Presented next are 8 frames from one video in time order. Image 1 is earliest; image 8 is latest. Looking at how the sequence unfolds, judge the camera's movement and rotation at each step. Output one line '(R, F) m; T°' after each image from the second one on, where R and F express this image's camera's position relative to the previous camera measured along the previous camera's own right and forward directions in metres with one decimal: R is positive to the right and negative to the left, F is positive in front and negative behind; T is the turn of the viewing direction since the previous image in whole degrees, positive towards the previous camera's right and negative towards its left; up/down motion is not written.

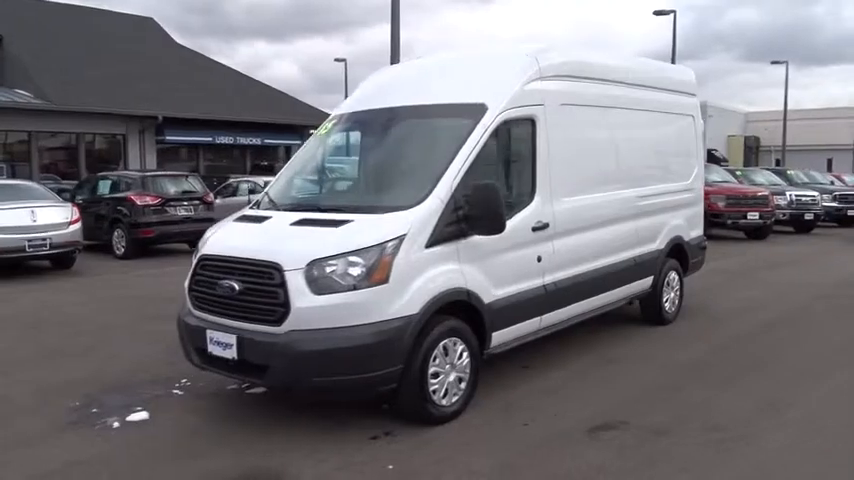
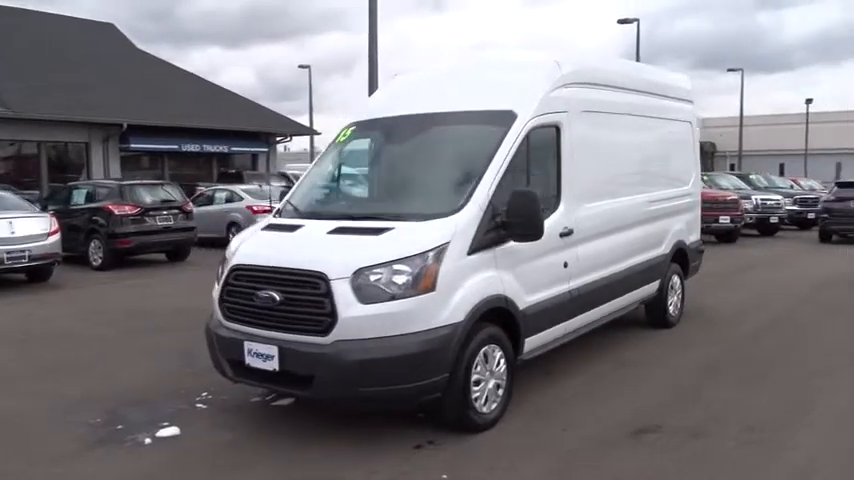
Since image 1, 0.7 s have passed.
(-0.6, 0.0) m; +3°
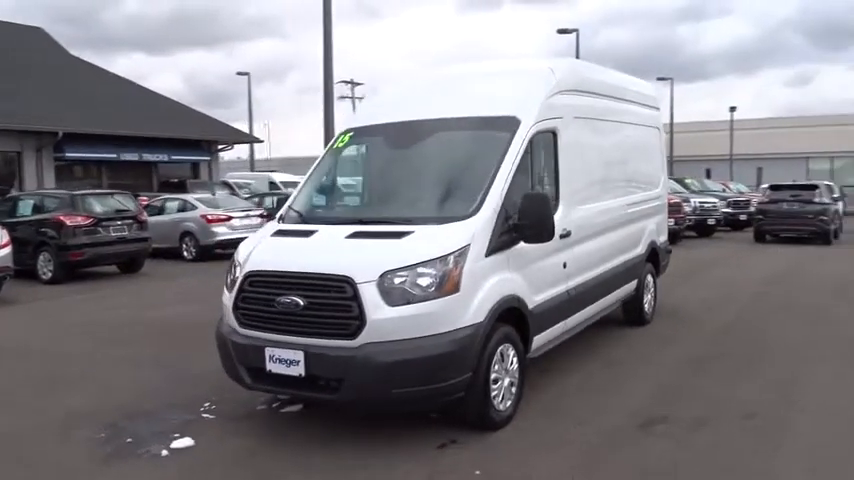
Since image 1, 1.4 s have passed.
(-0.6, -0.1) m; +5°
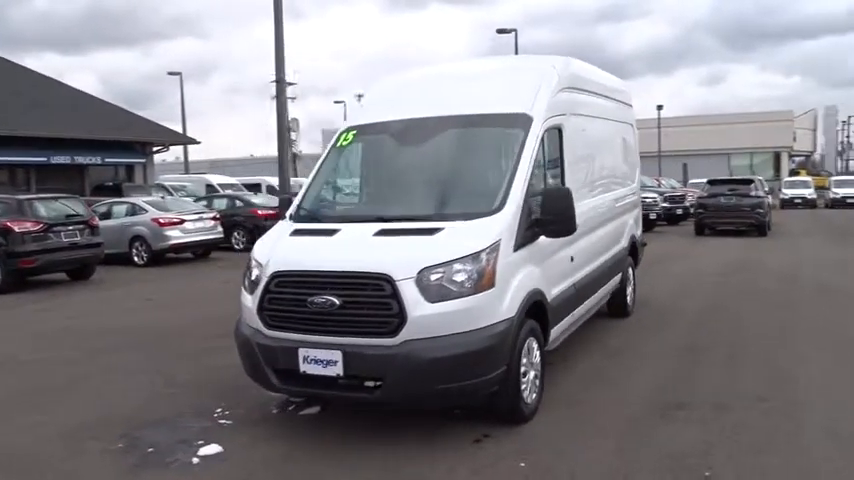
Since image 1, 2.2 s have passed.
(-0.7, 0.0) m; +5°
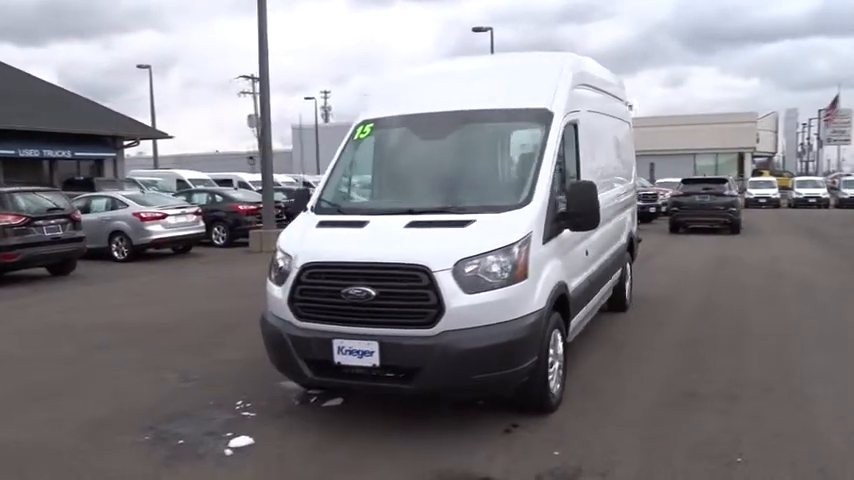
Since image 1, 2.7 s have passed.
(-0.5, 0.0) m; +3°
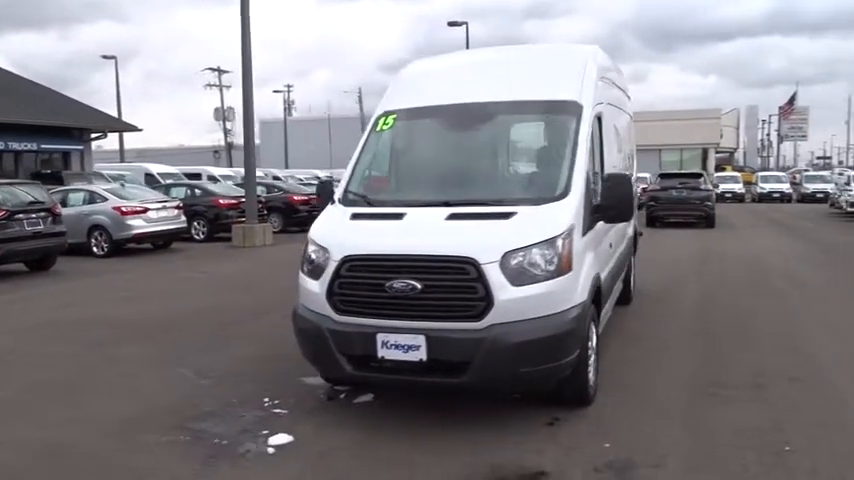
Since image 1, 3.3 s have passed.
(-0.6, +0.1) m; +3°
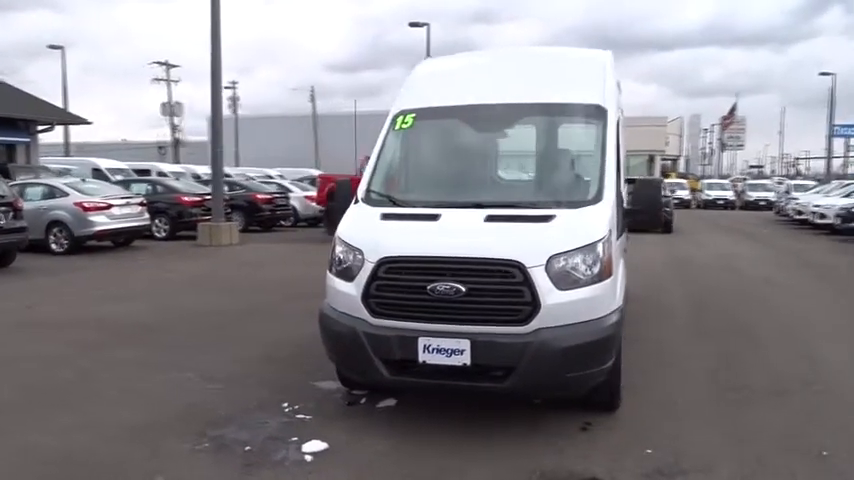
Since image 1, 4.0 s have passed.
(-0.7, +0.1) m; +4°
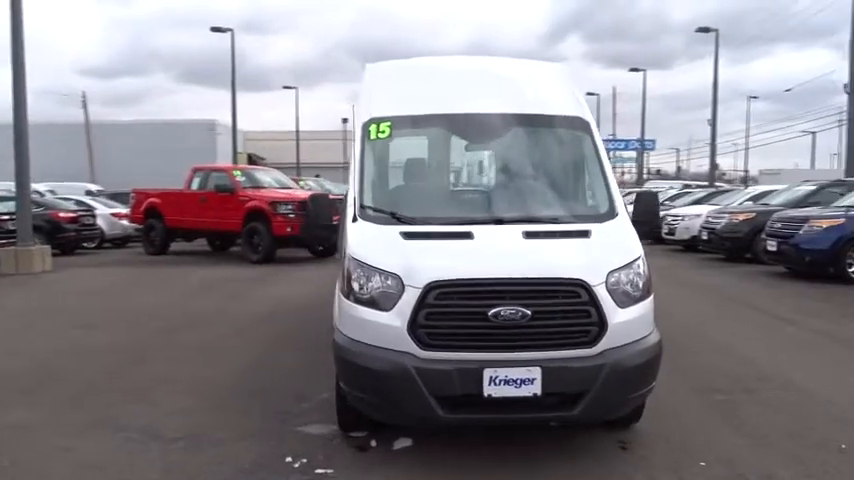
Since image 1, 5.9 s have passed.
(-1.6, +0.7) m; +17°
